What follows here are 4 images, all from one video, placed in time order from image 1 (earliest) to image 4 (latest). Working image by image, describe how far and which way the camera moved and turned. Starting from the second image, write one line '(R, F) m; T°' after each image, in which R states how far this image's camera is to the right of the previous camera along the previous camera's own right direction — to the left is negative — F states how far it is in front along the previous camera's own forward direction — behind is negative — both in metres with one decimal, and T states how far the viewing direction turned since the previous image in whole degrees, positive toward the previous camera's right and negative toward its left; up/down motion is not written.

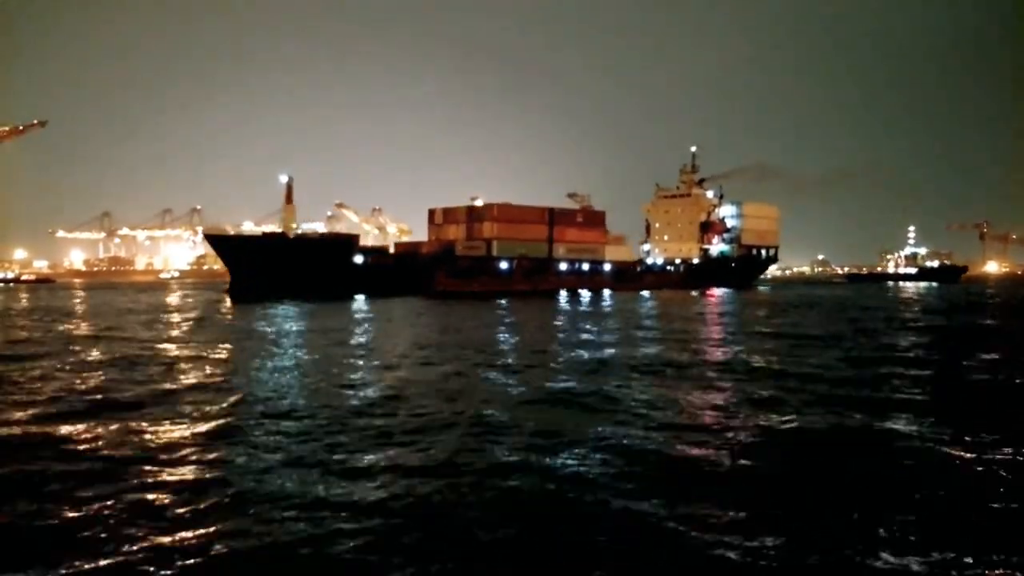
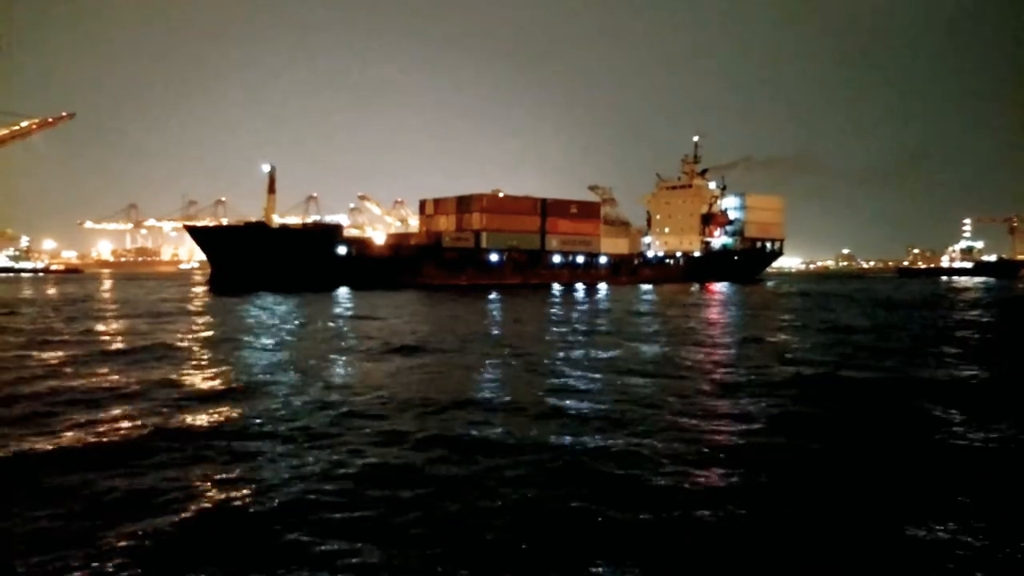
(+0.6, +0.3) m; -2°
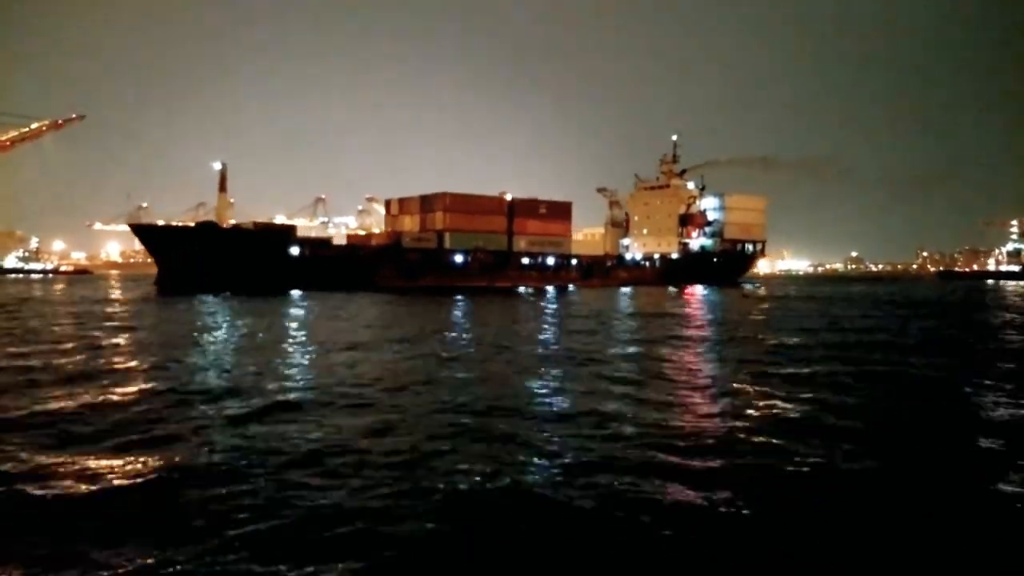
(+0.7, +0.4) m; -1°
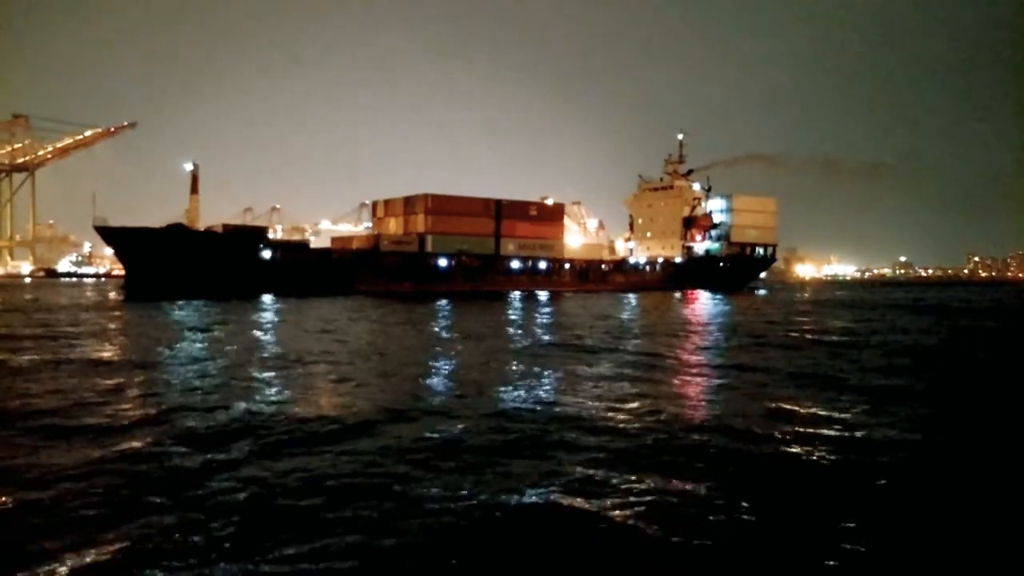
(+0.9, +0.6) m; -3°
